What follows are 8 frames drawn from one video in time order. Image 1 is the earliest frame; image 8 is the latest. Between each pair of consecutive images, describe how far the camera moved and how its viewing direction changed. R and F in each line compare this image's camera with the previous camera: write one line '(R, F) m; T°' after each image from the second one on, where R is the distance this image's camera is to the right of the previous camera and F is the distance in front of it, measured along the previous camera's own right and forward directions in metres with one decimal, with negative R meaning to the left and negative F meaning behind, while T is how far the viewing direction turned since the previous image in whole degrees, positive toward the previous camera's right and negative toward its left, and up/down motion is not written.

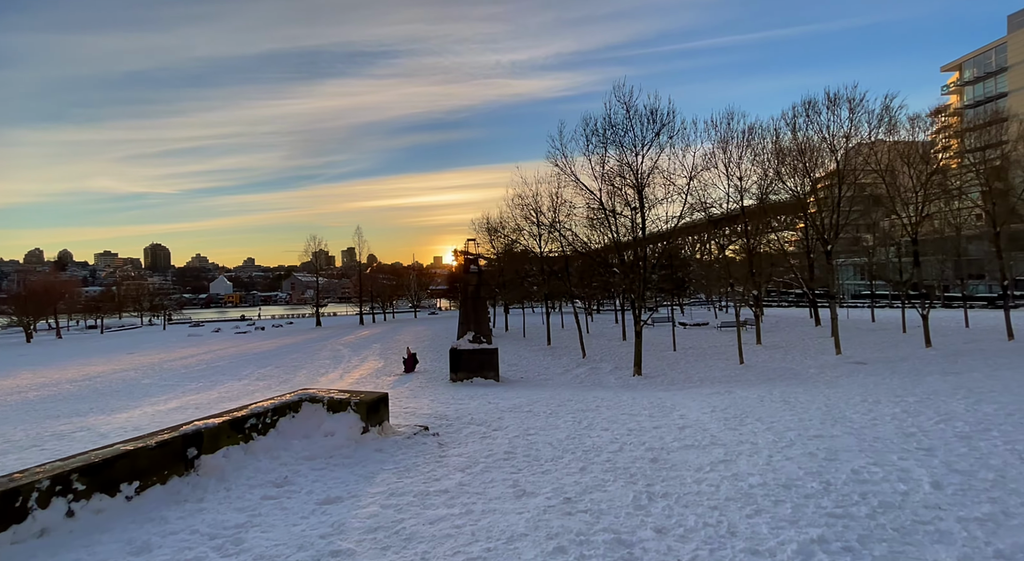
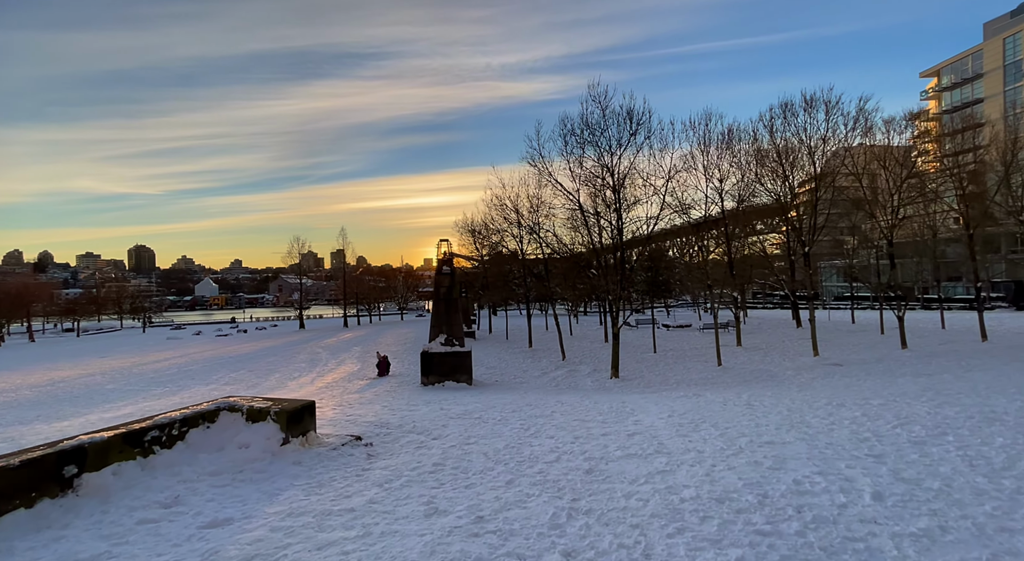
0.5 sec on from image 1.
(+0.4, +0.2) m; +1°
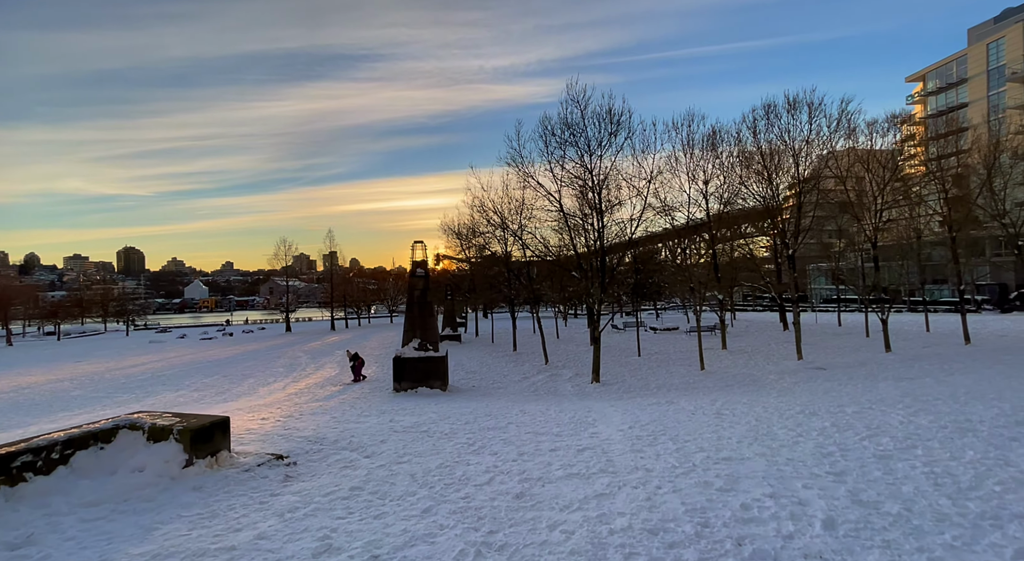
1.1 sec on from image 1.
(+0.4, +0.3) m; +1°
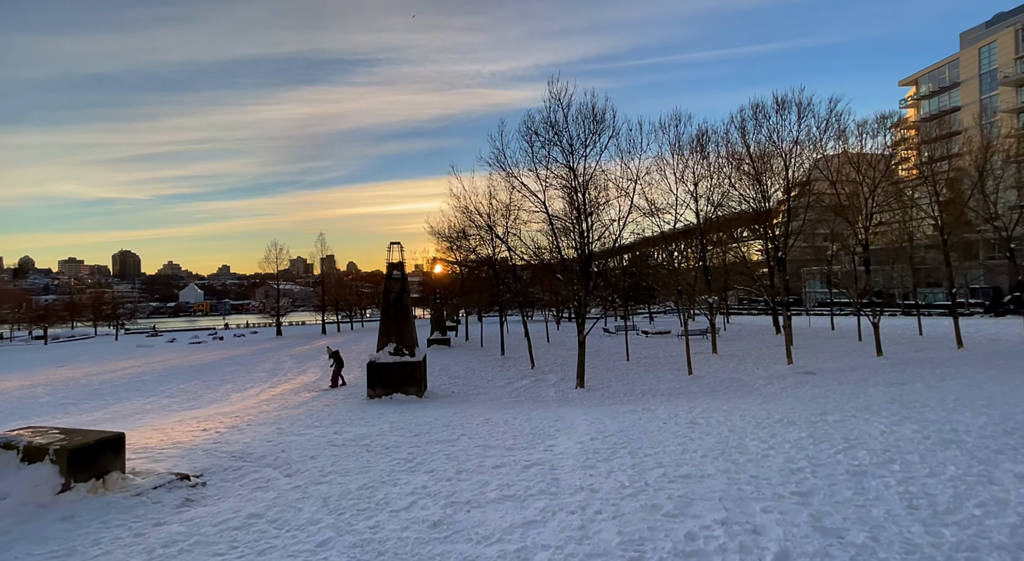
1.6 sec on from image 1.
(+0.4, +0.4) m; 0°
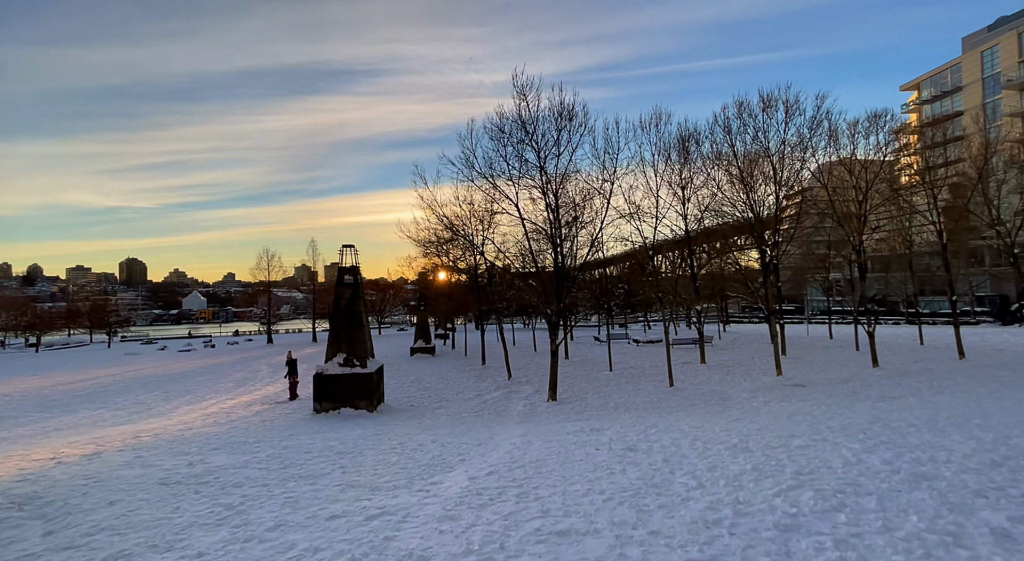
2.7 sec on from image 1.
(+1.0, +0.9) m; -1°
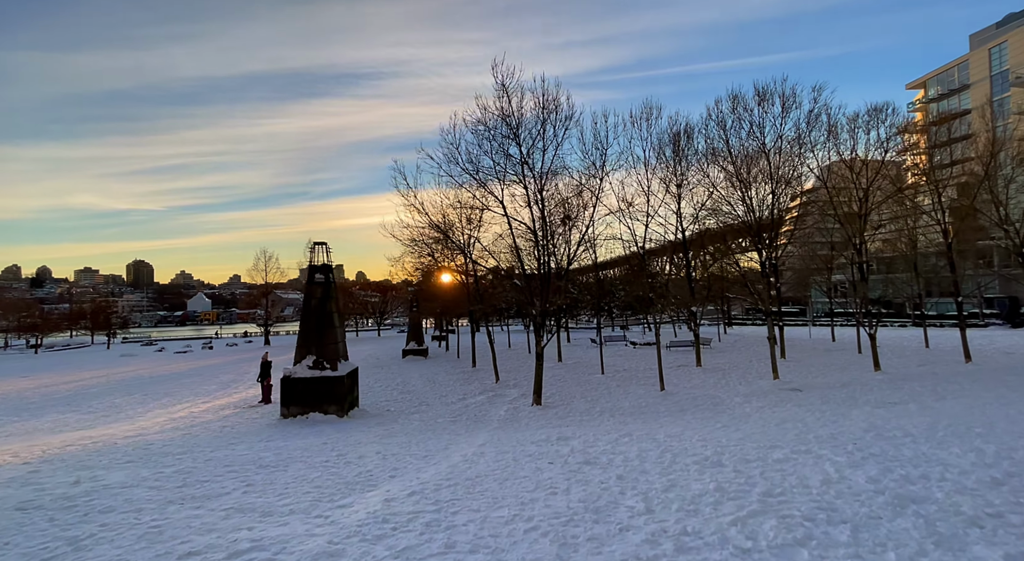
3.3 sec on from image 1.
(+0.6, +0.6) m; -1°
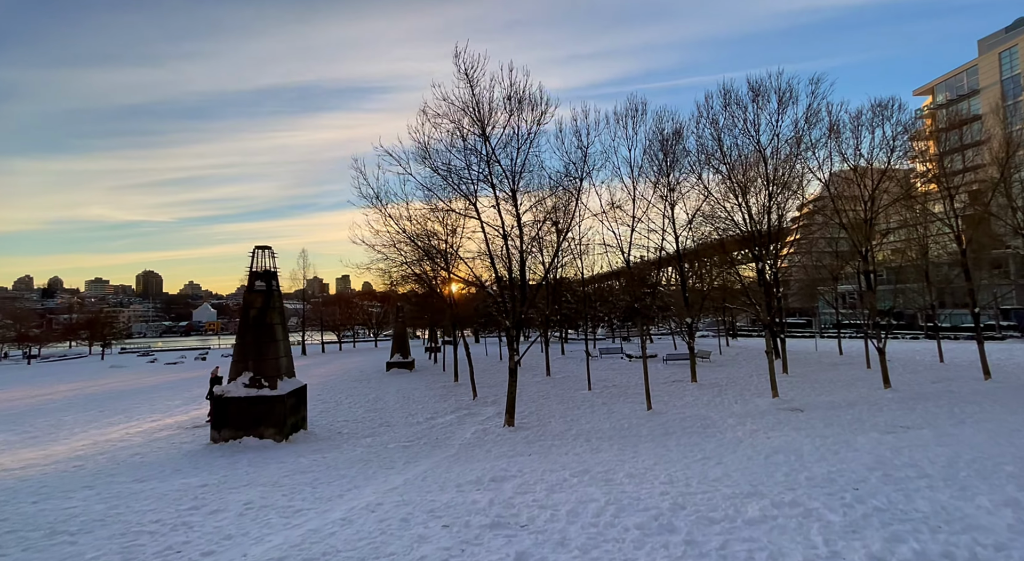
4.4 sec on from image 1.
(+0.9, +1.3) m; -1°
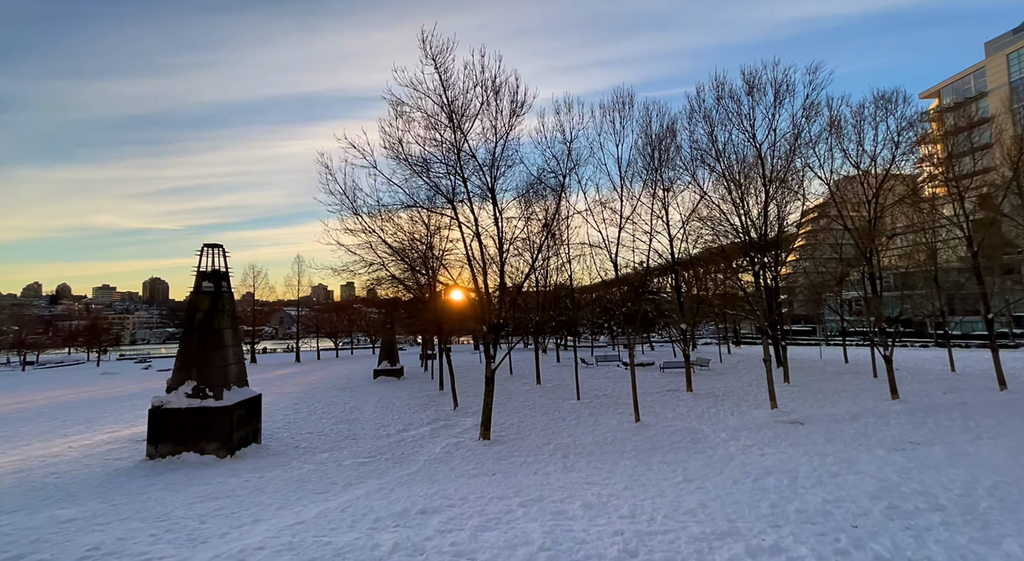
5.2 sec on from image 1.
(+0.7, +0.9) m; -1°
